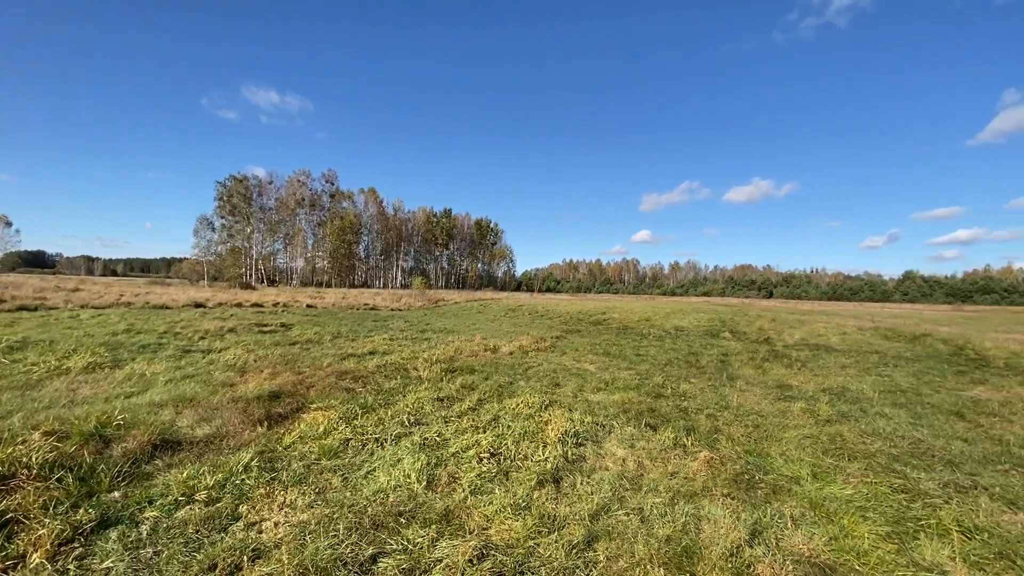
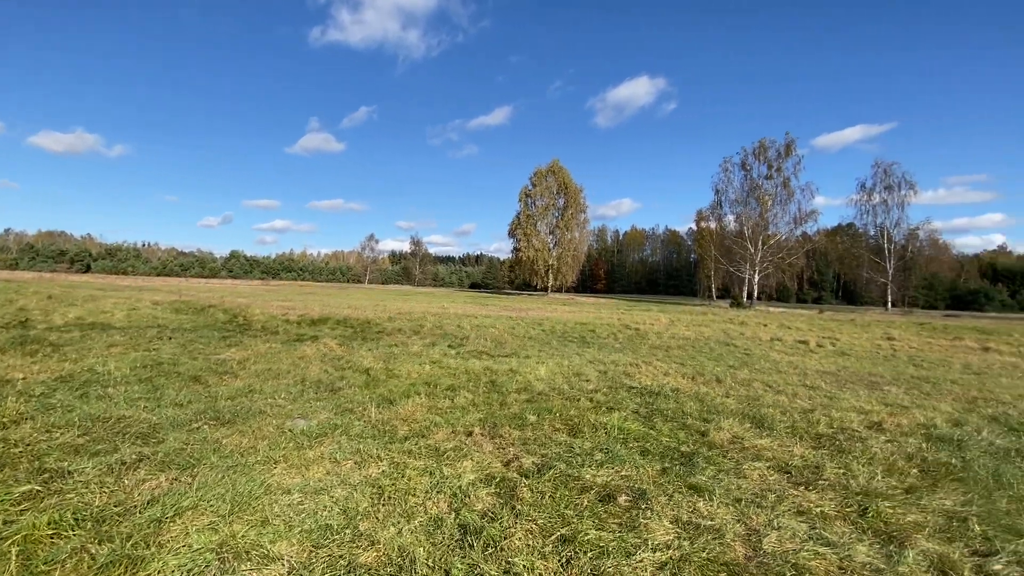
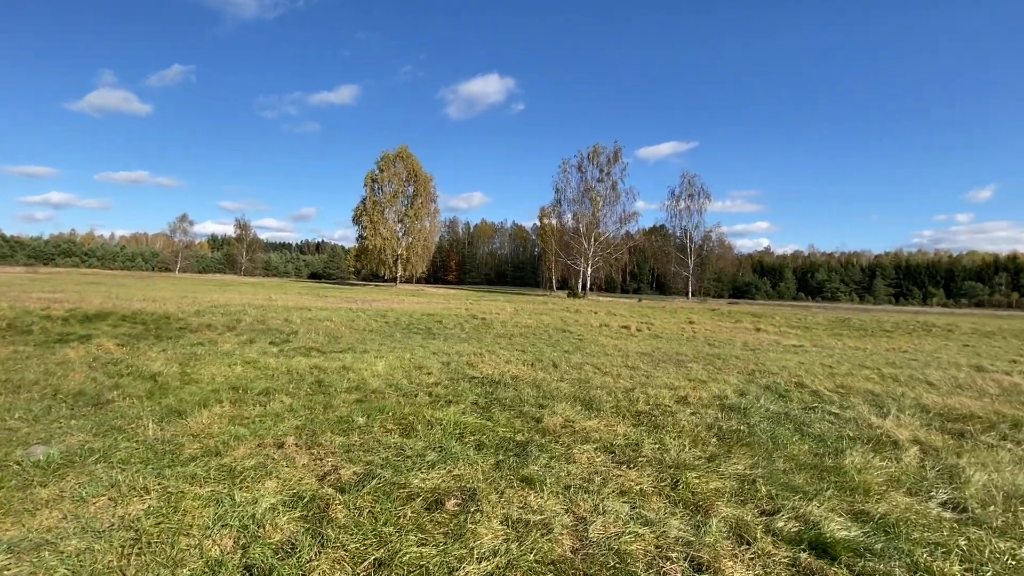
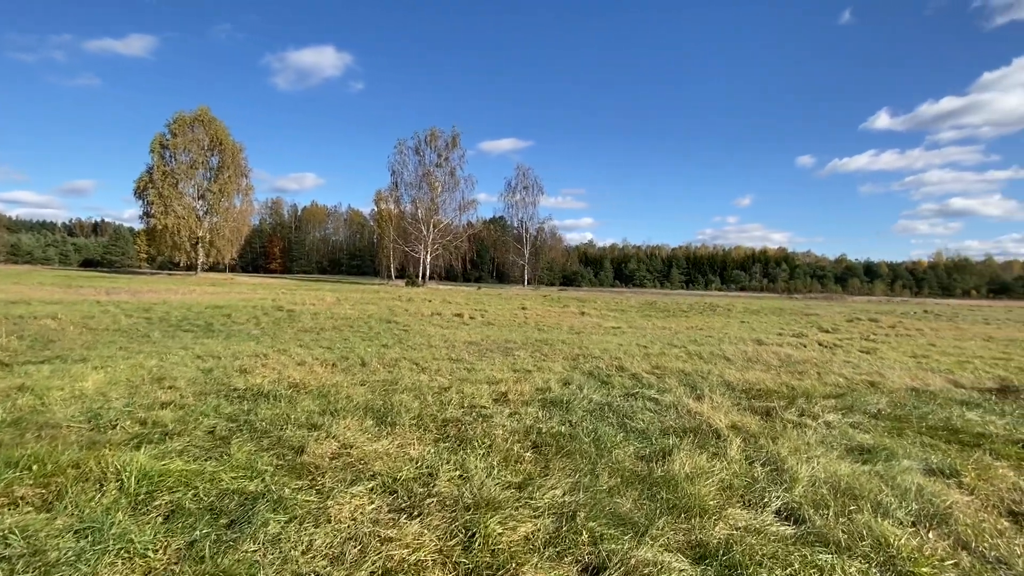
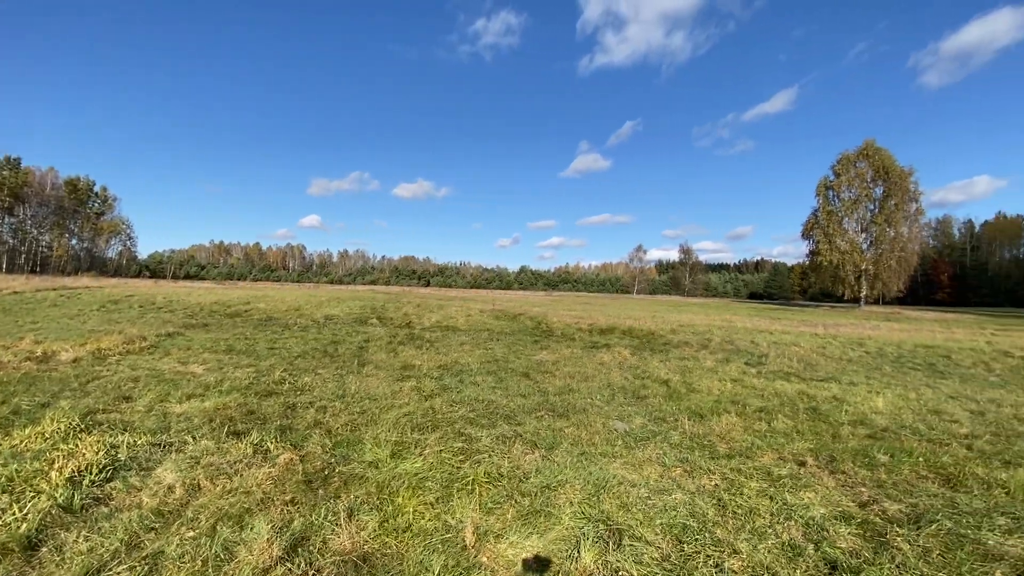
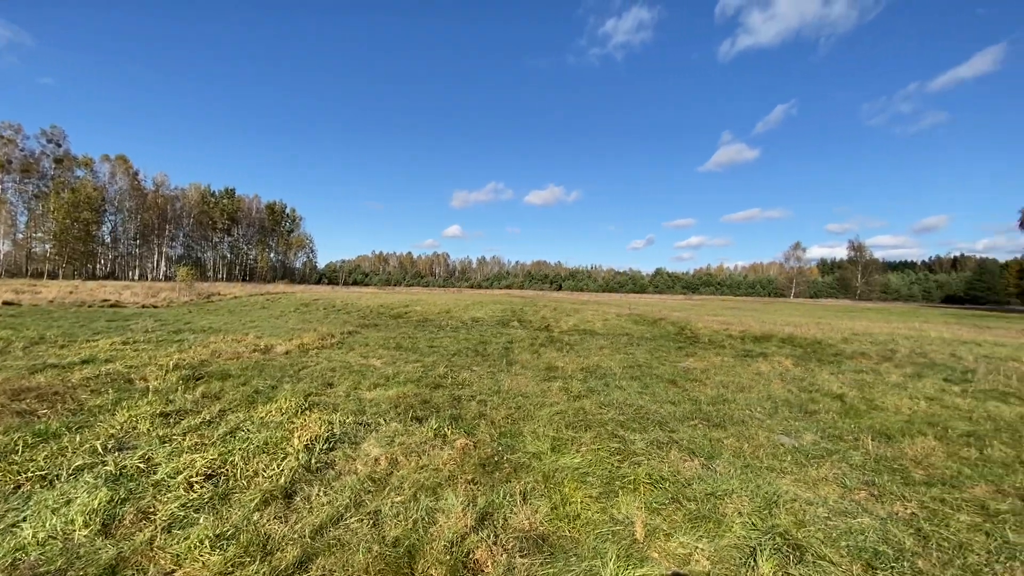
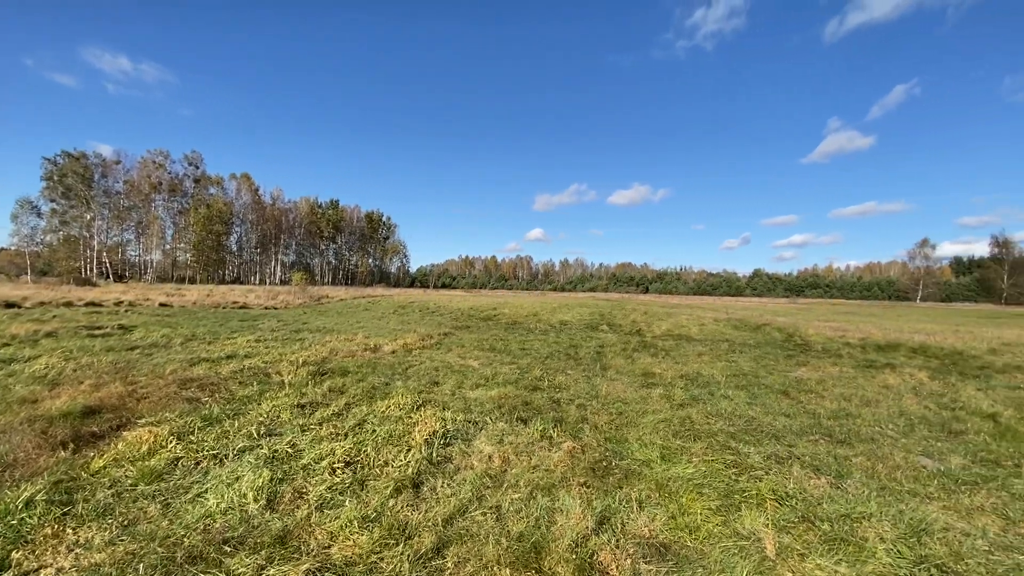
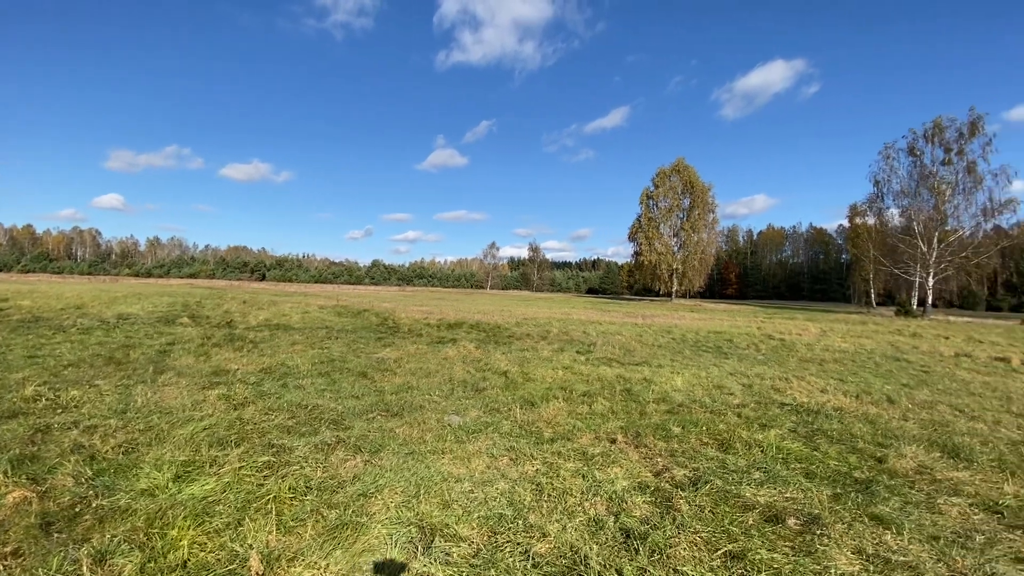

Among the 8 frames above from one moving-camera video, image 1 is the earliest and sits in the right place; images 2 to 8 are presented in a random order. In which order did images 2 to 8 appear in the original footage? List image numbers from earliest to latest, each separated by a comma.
7, 6, 5, 8, 2, 3, 4
